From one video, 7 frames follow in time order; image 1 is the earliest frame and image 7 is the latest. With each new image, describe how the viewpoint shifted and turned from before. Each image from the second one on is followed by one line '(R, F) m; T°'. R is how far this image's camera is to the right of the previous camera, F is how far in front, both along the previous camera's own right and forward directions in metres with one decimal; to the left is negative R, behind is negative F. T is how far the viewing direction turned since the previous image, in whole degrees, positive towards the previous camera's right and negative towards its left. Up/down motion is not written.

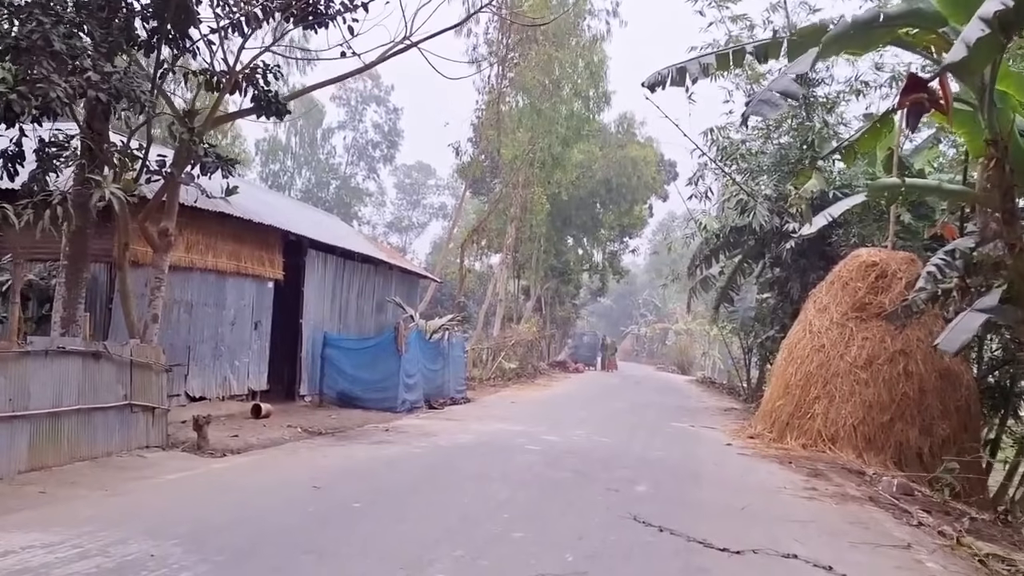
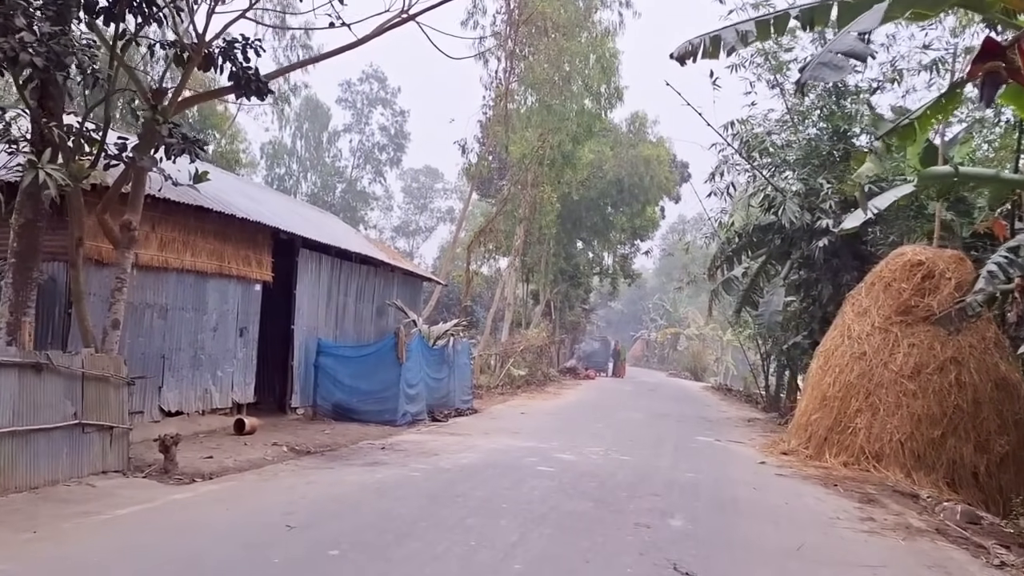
(0.0, +1.0) m; -1°
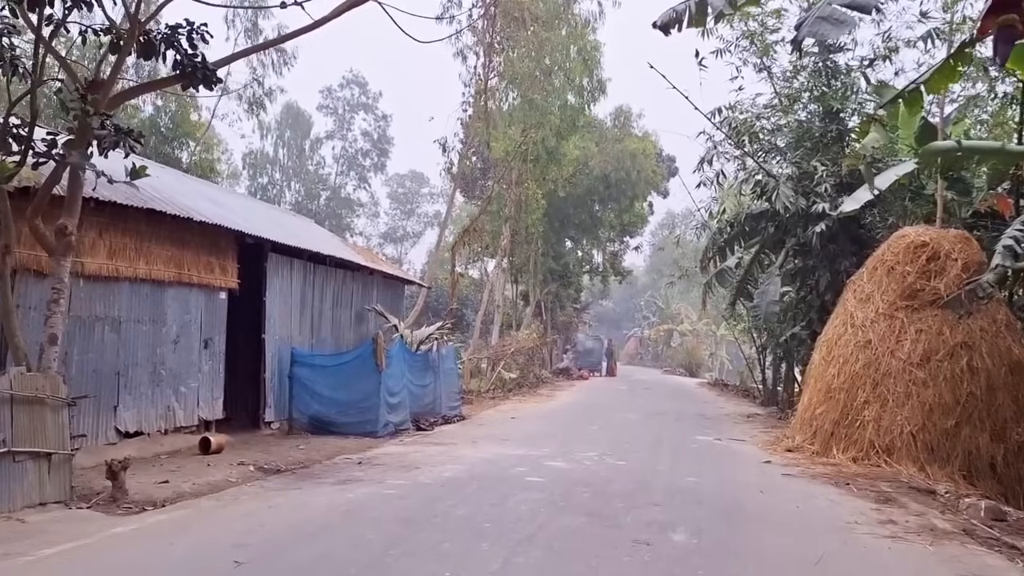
(+0.1, +0.6) m; +1°
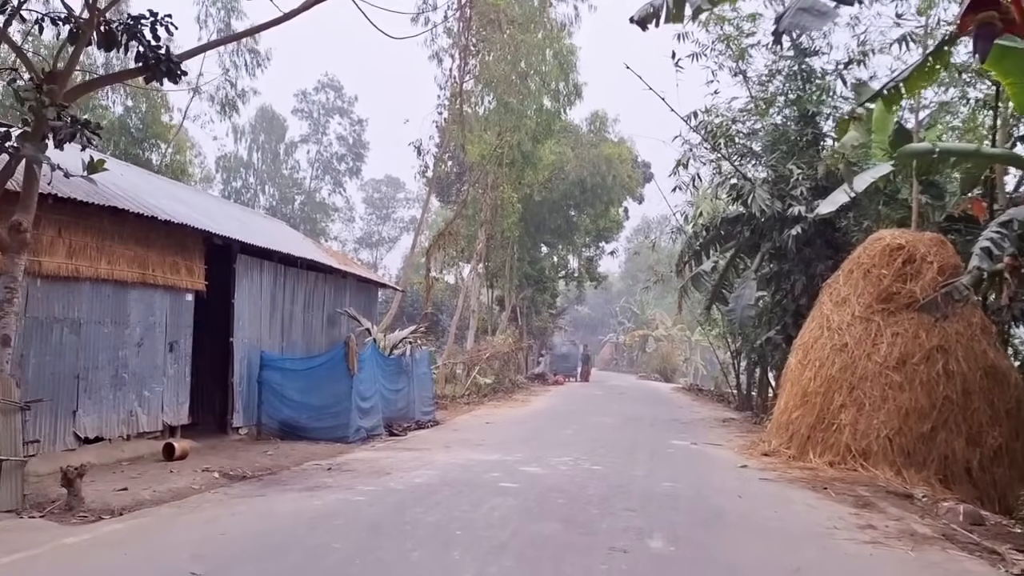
(0.0, +0.2) m; +2°
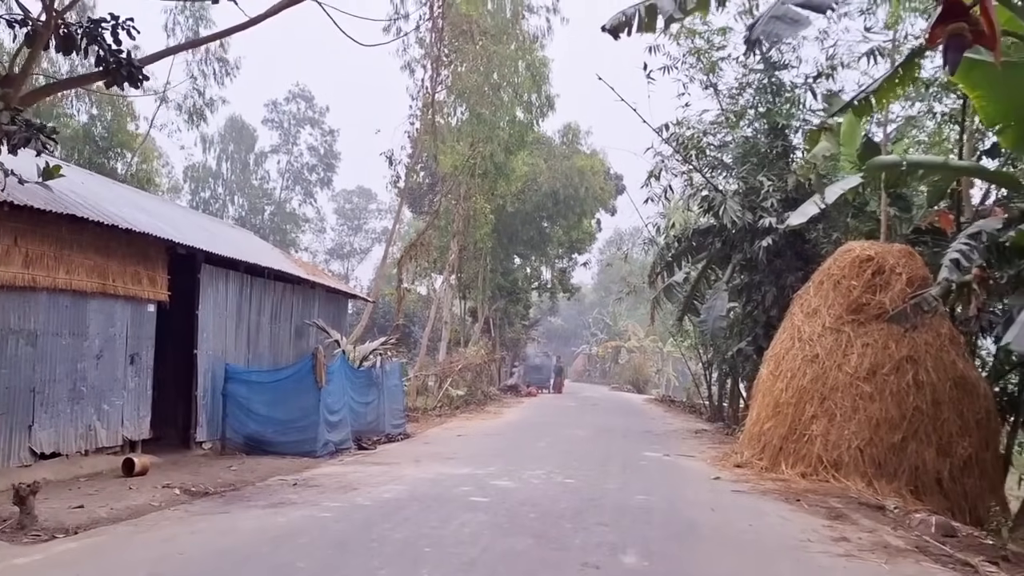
(0.0, +0.1) m; +2°
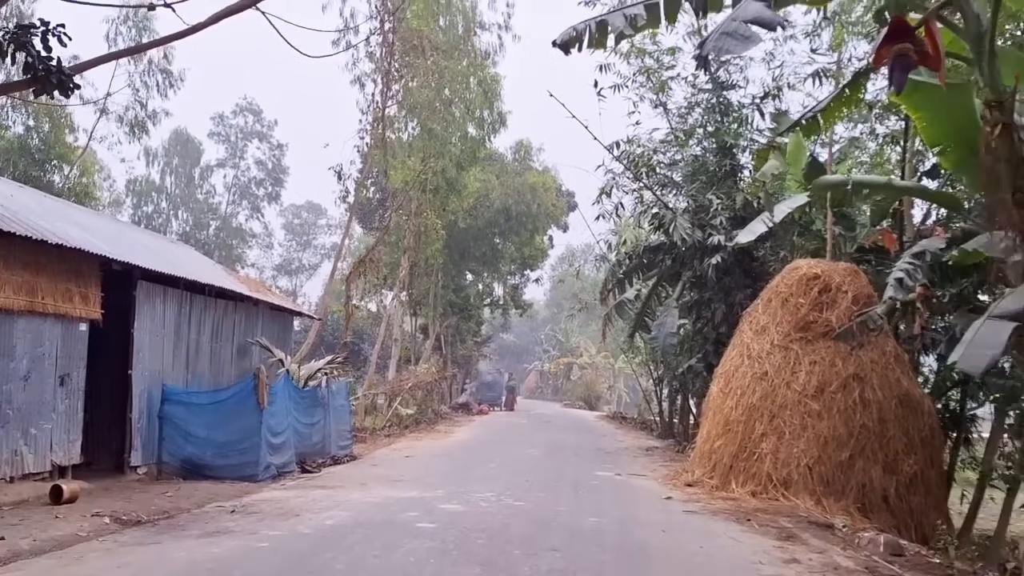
(0.0, +0.2) m; +3°
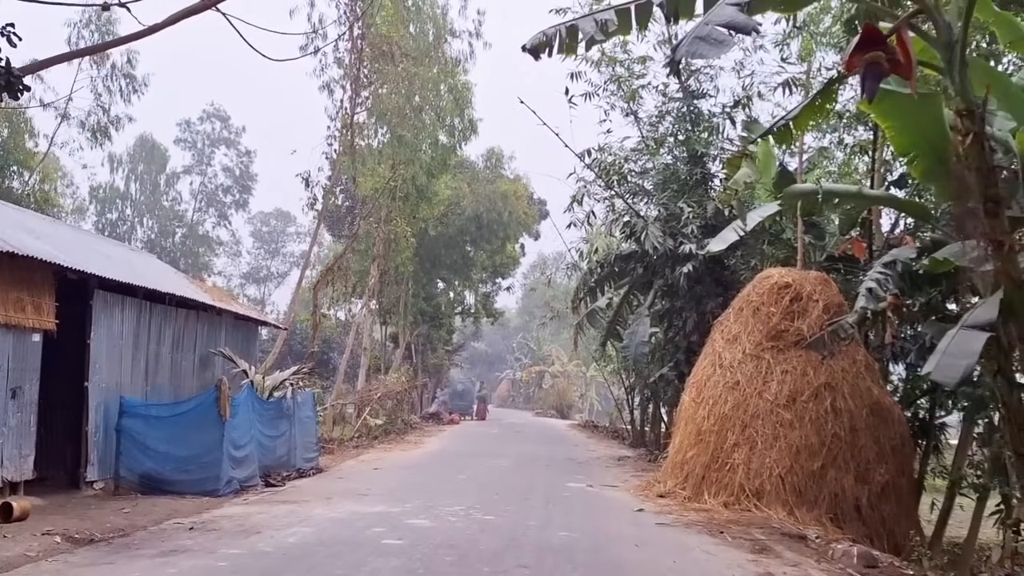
(0.0, +0.2) m; +2°
